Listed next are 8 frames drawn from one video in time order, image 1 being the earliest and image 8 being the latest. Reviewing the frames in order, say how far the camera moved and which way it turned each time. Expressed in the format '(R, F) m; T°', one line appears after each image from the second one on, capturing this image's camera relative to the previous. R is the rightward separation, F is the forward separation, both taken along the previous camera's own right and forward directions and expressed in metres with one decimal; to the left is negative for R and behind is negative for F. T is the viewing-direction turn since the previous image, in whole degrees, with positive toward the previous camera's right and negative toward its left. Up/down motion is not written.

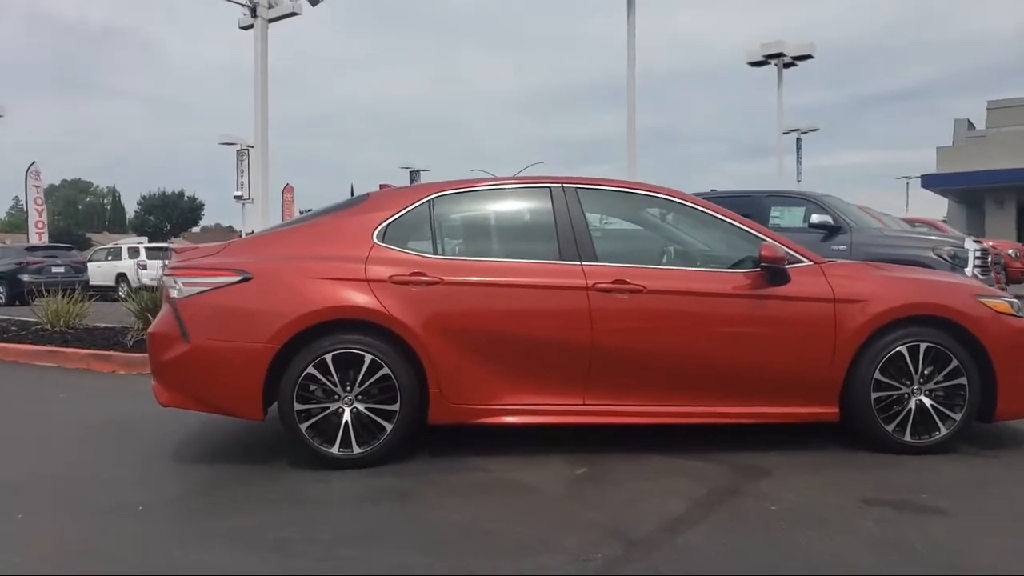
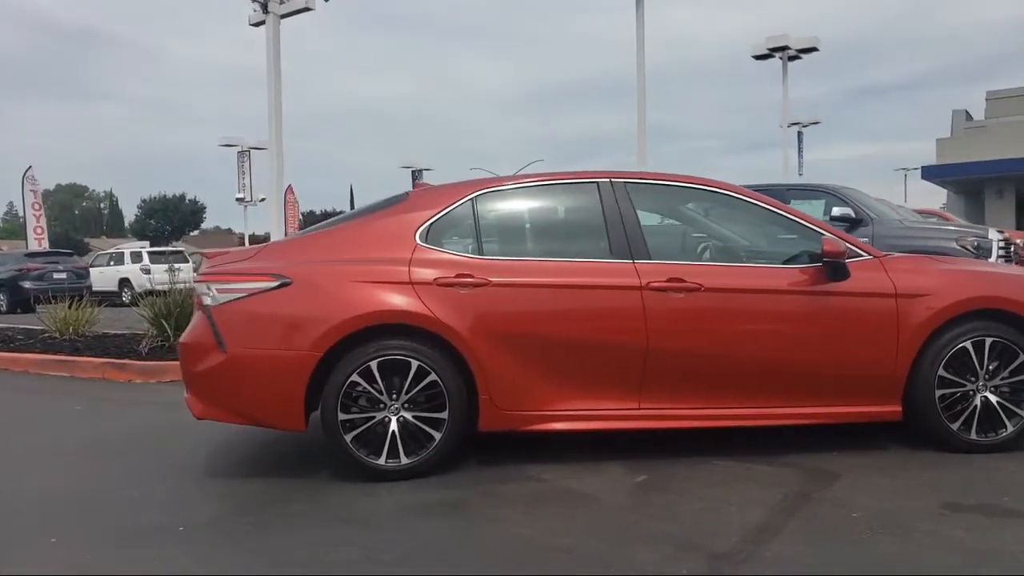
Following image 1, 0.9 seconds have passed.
(-0.3, +0.2) m; 0°
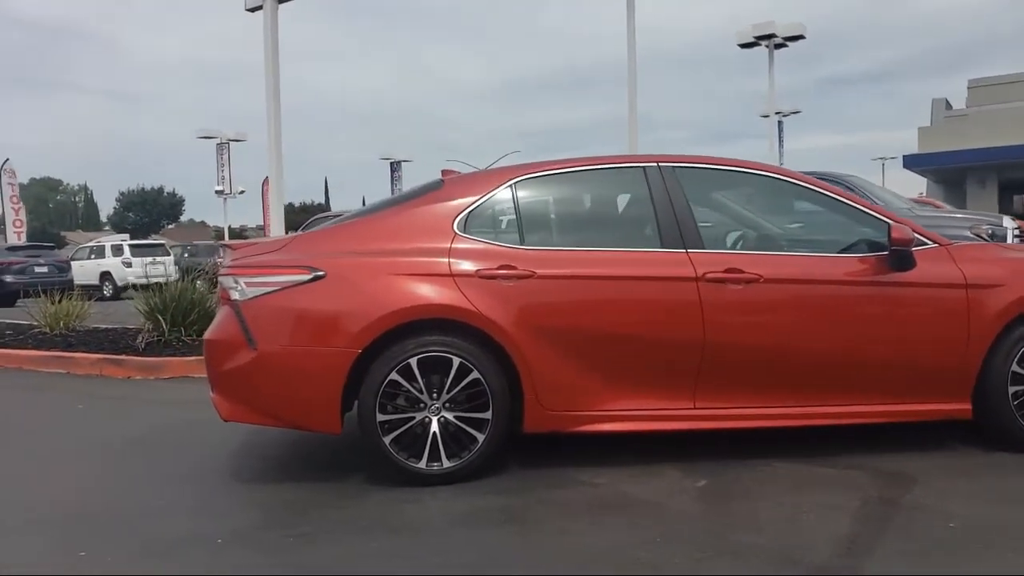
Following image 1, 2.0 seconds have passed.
(-0.4, +0.3) m; +1°
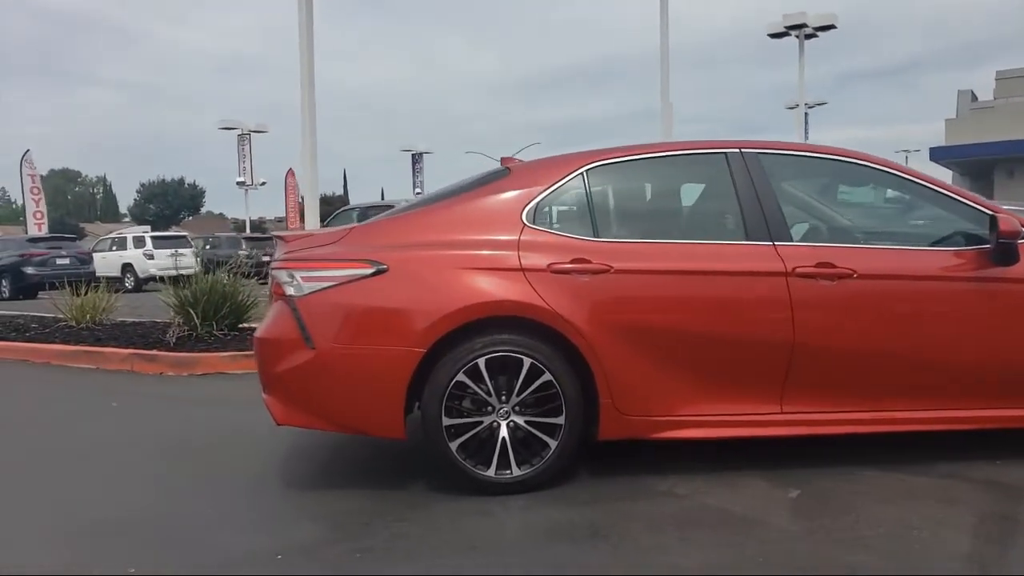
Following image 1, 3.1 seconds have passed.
(-0.3, +0.3) m; -1°
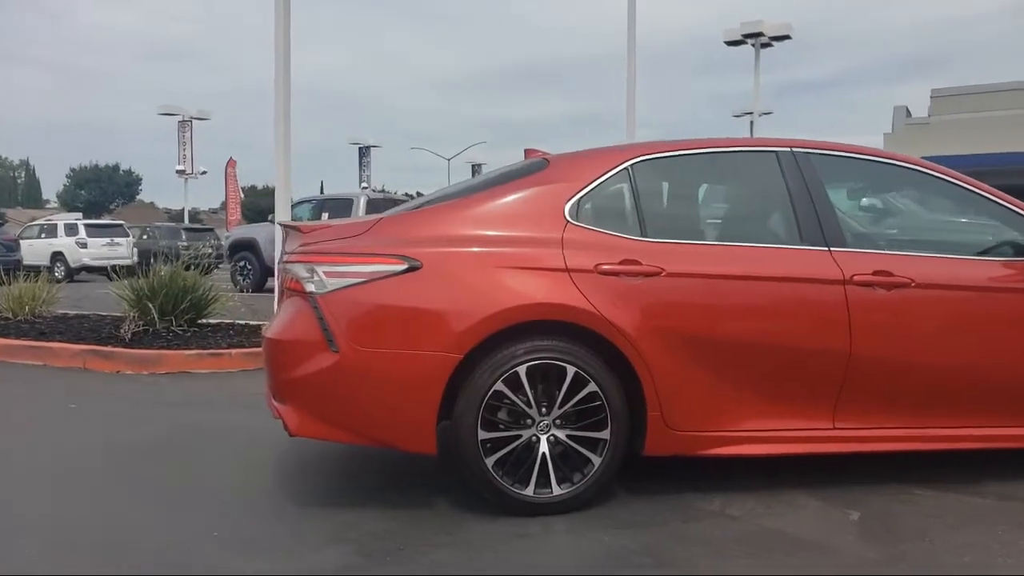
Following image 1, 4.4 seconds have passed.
(-0.5, +0.4) m; +4°
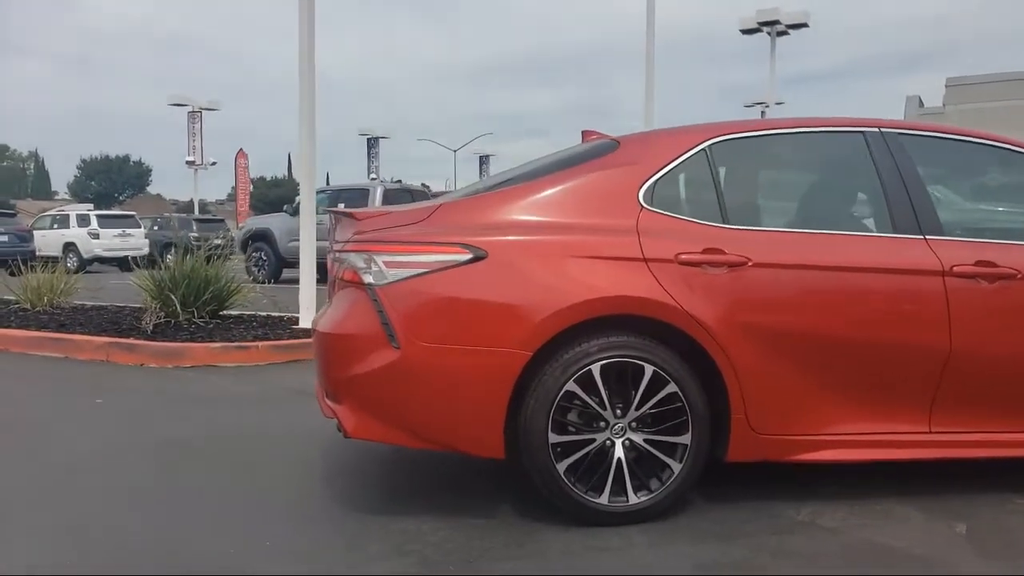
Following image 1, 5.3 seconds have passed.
(-0.3, +0.3) m; 0°
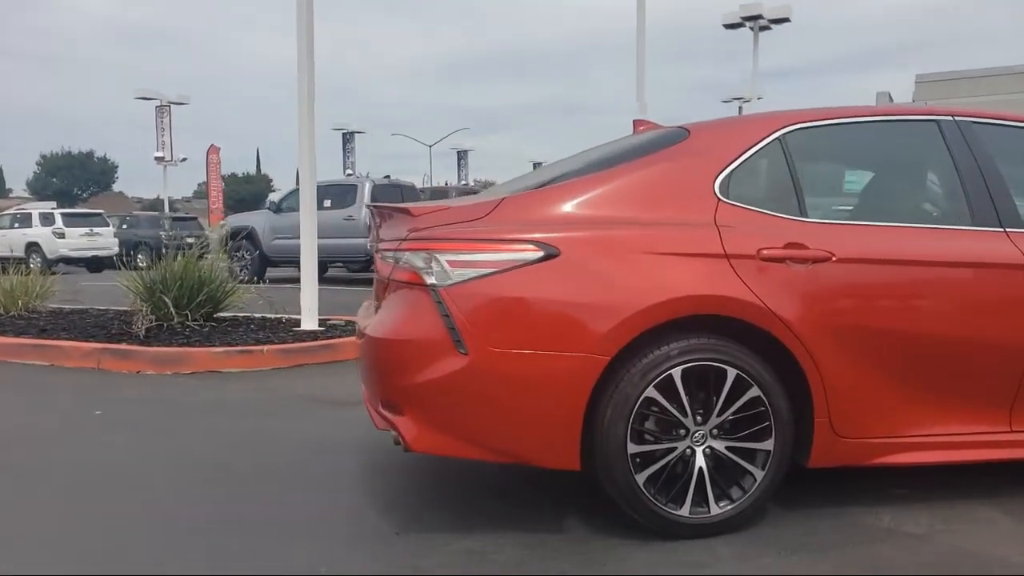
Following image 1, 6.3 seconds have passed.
(-0.4, +0.2) m; +2°
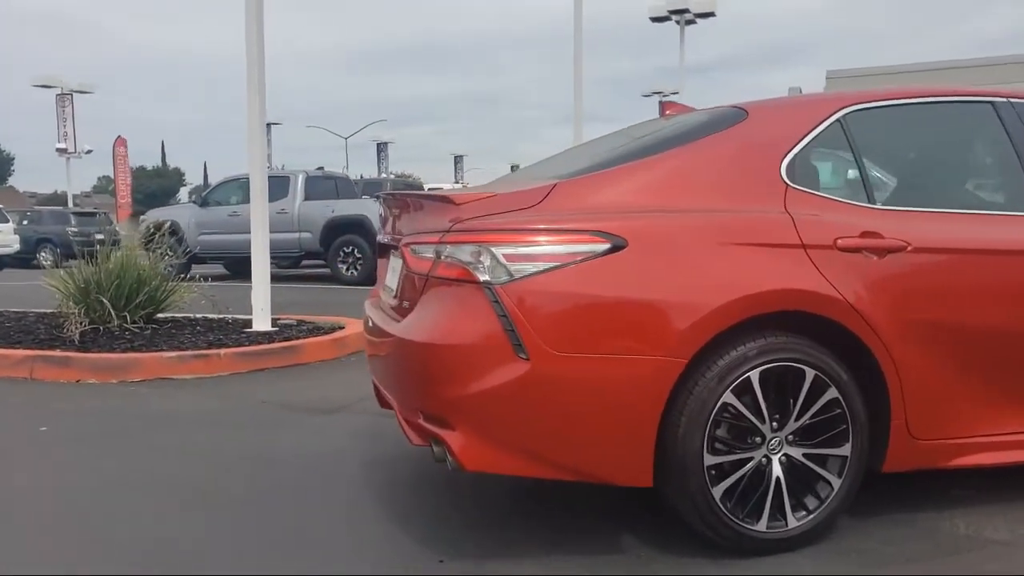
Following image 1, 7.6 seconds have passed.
(-0.5, +0.4) m; +6°
